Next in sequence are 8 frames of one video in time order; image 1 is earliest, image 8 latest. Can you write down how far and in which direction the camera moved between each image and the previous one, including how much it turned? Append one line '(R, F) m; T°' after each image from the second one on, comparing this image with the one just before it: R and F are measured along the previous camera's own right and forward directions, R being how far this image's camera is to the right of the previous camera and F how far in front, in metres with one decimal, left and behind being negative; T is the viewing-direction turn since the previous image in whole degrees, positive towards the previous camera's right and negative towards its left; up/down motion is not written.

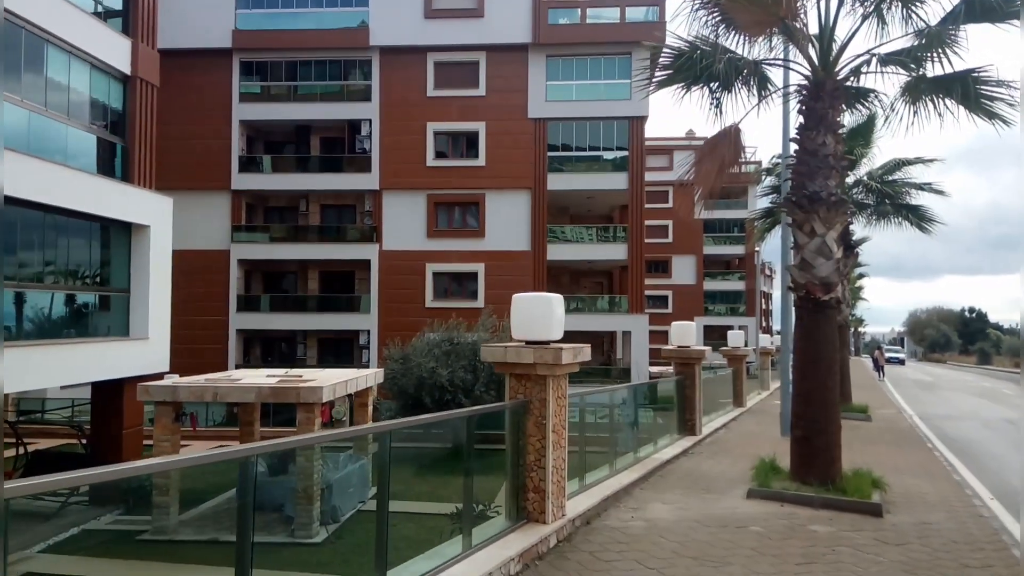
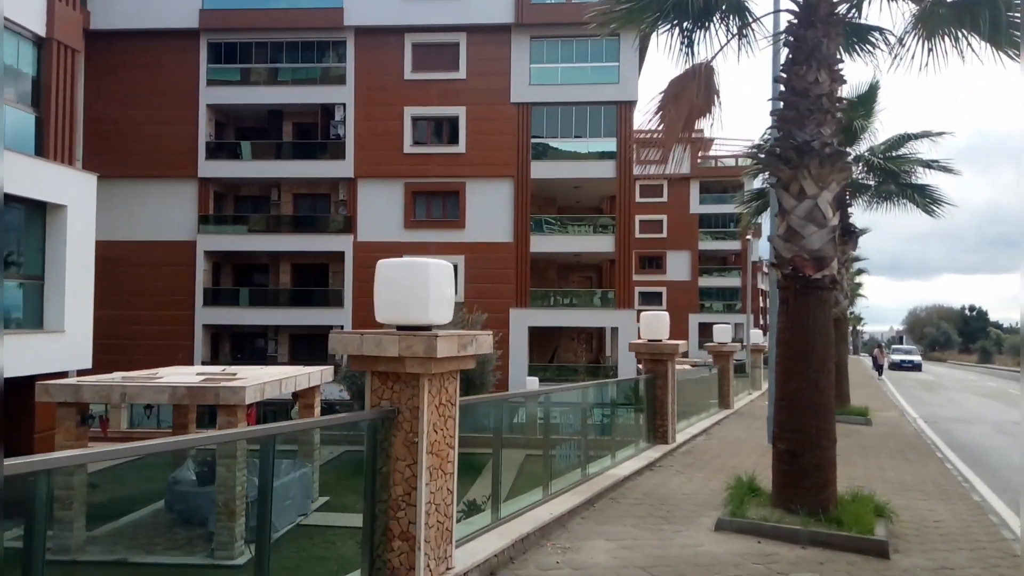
(+0.8, +1.8) m; 0°
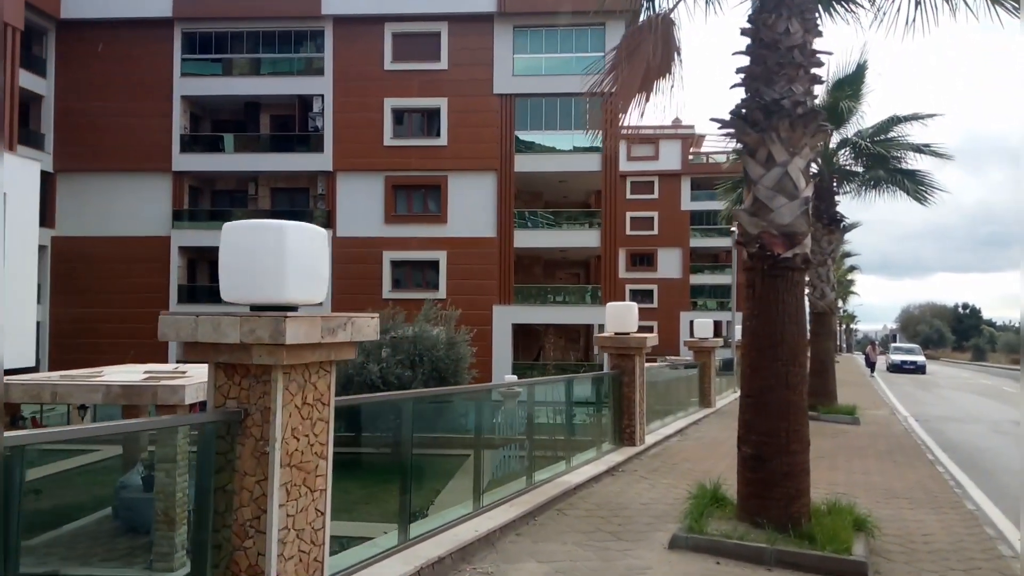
(+0.5, +0.9) m; 0°
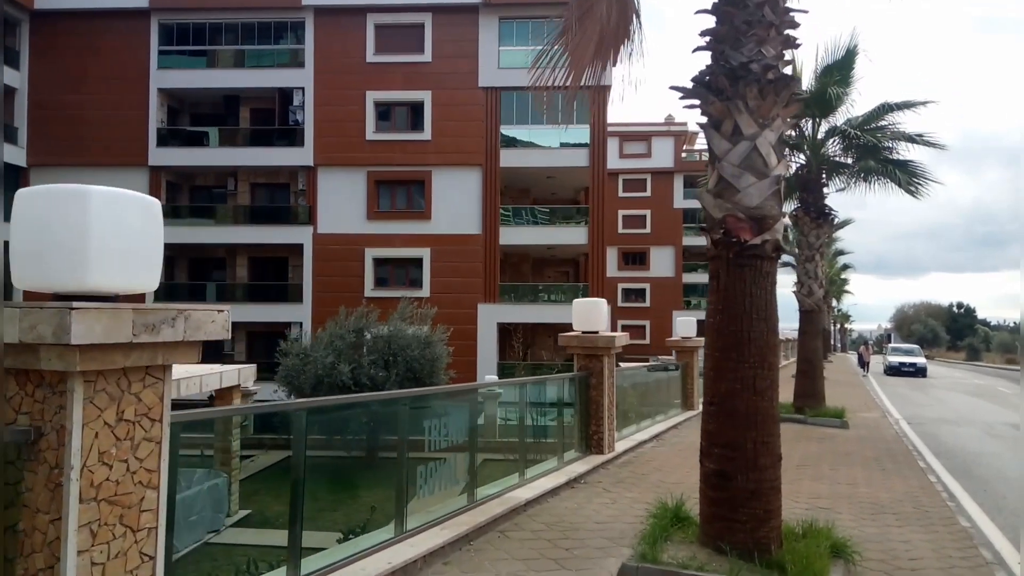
(+0.5, +0.8) m; 0°
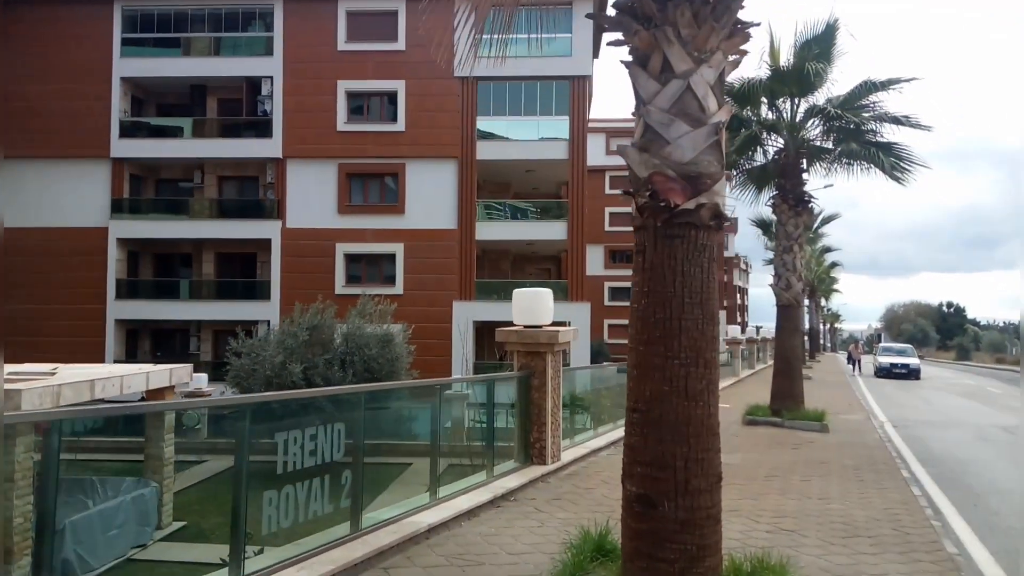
(+0.7, +1.1) m; +1°
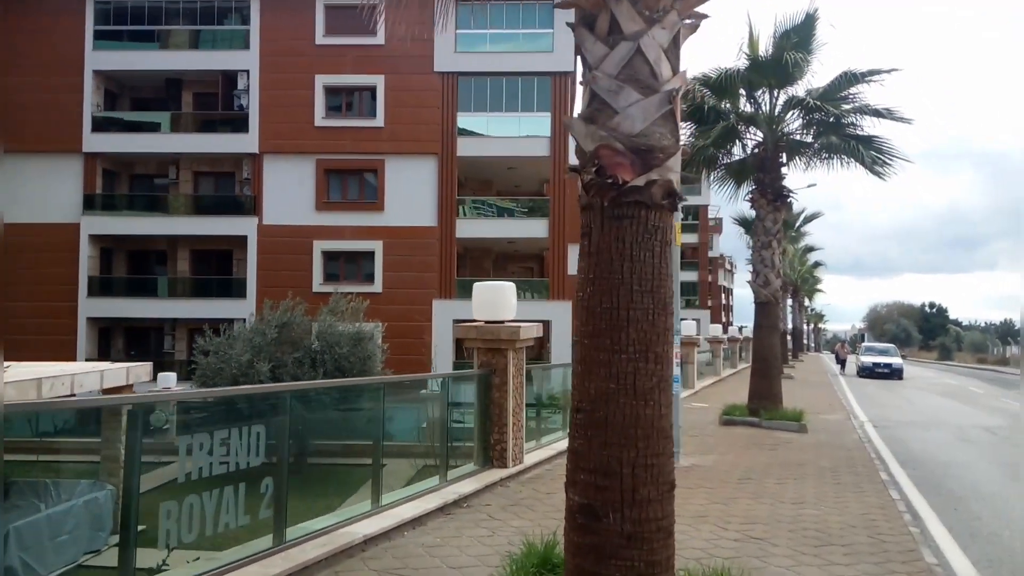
(+0.3, +0.4) m; +1°
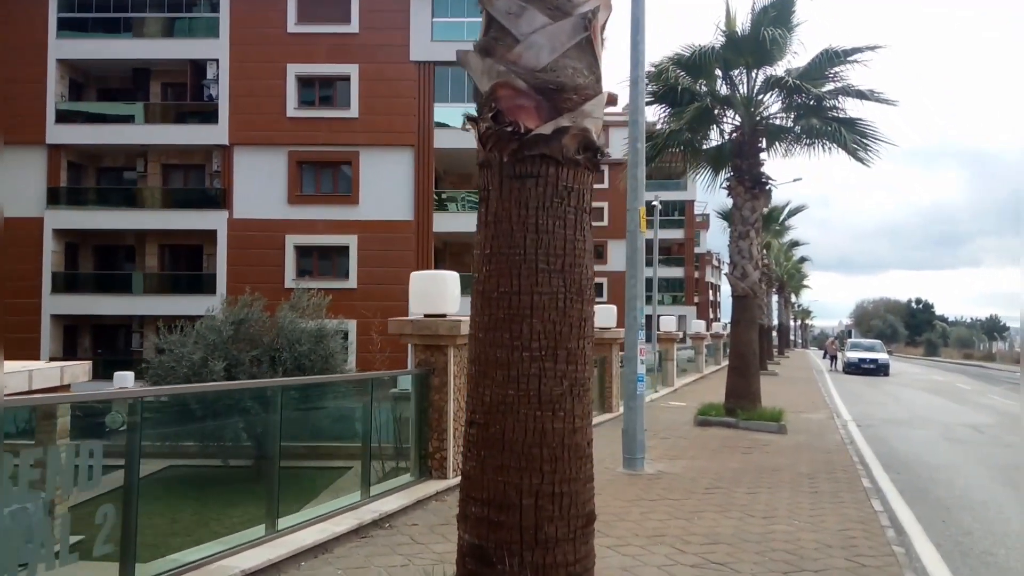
(+0.4, +0.8) m; +1°
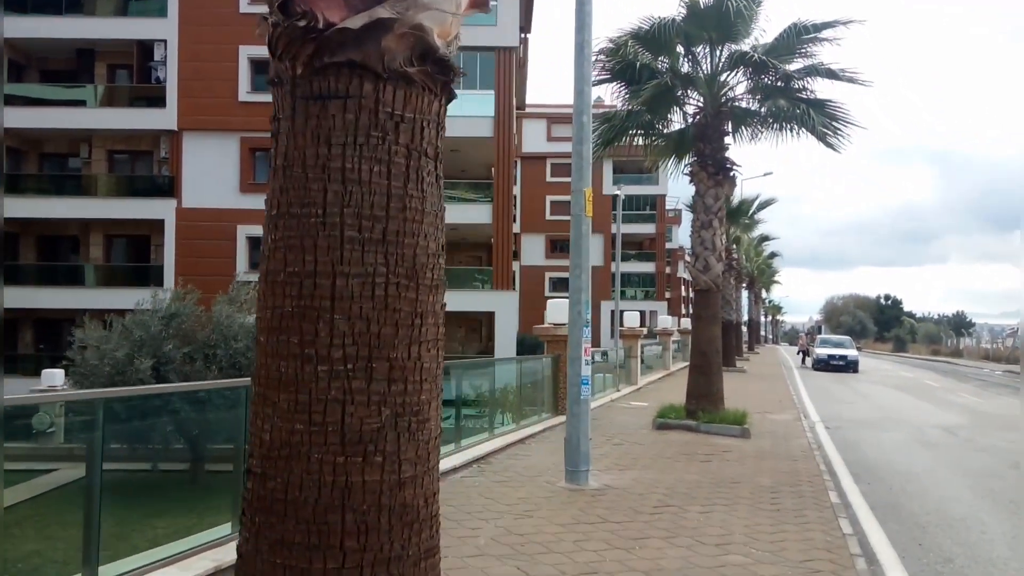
(+0.4, +1.0) m; +2°
